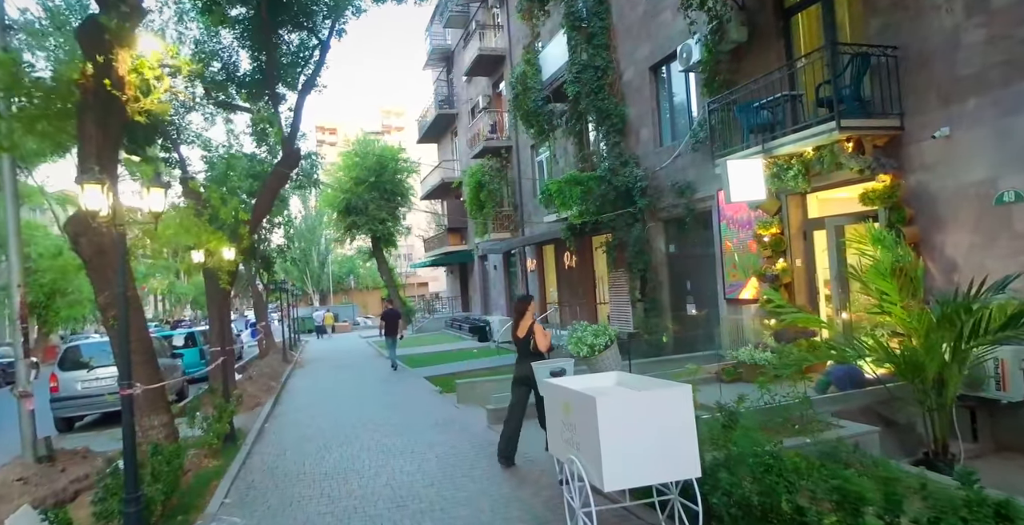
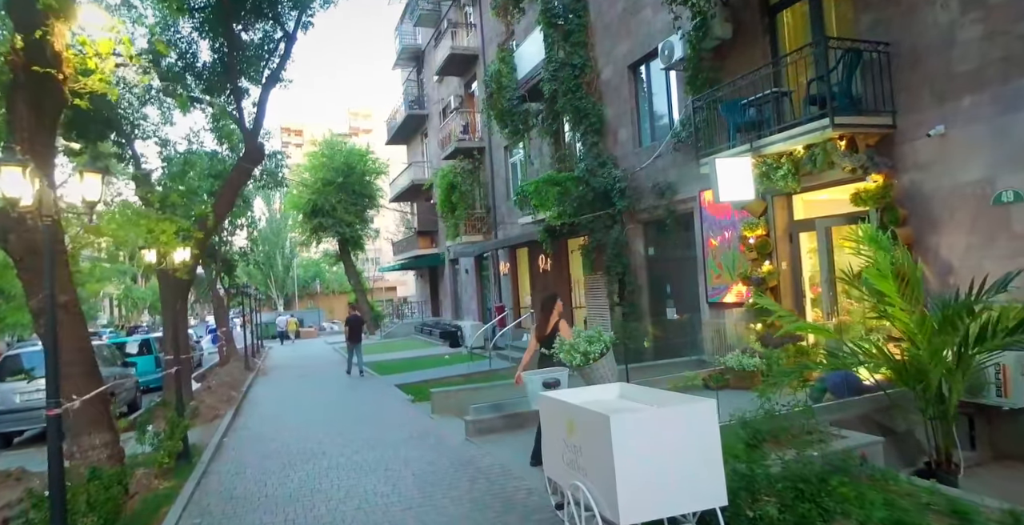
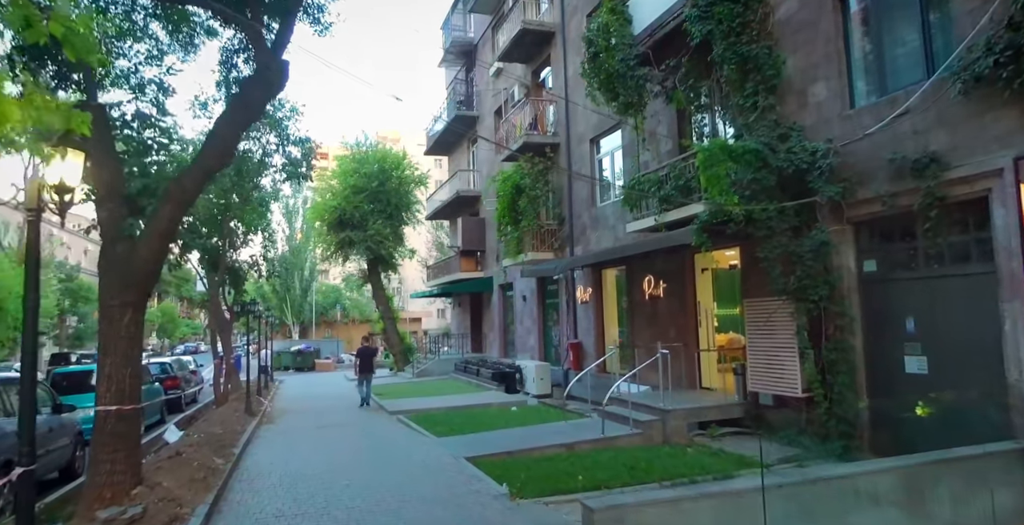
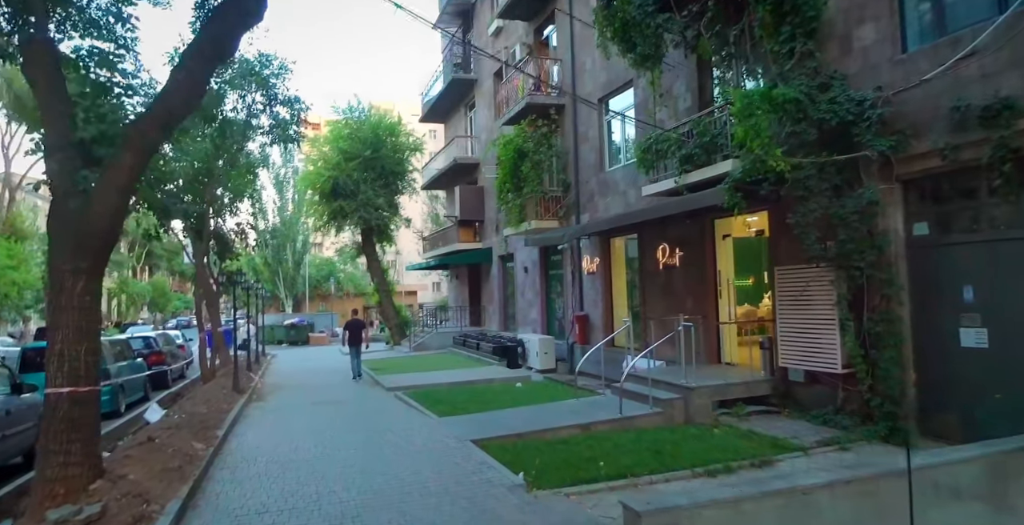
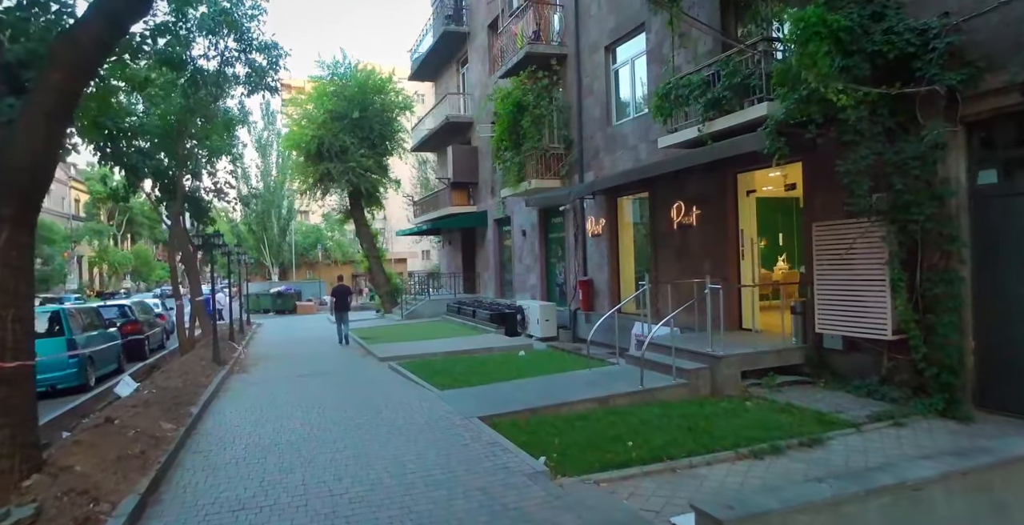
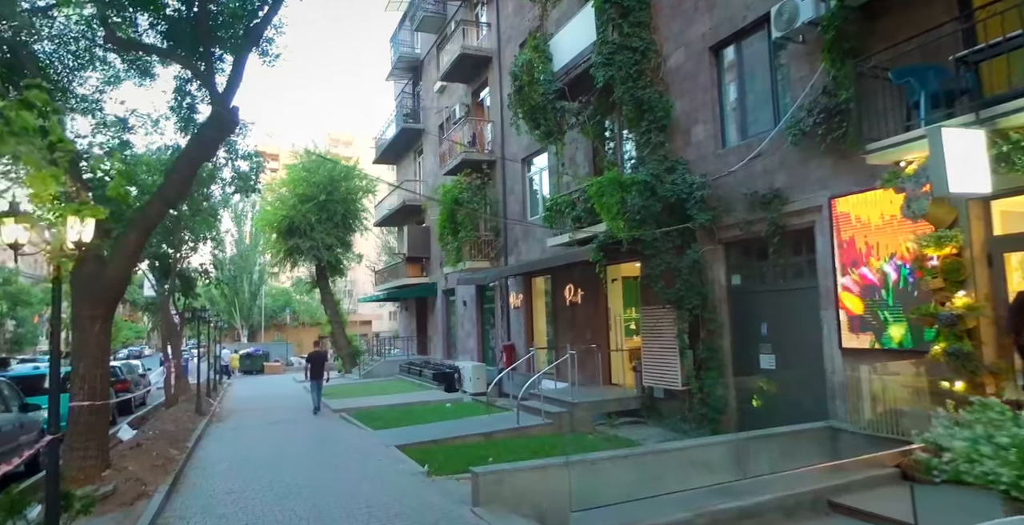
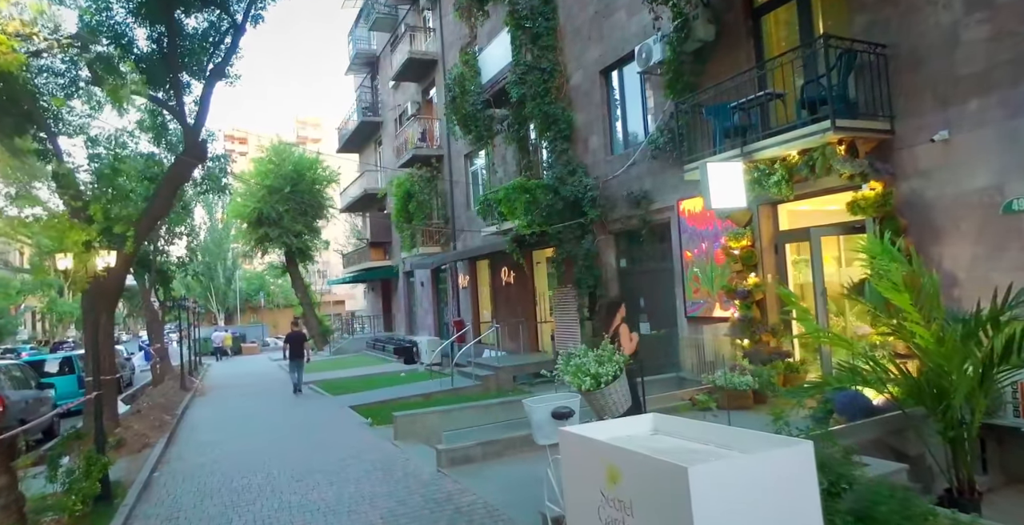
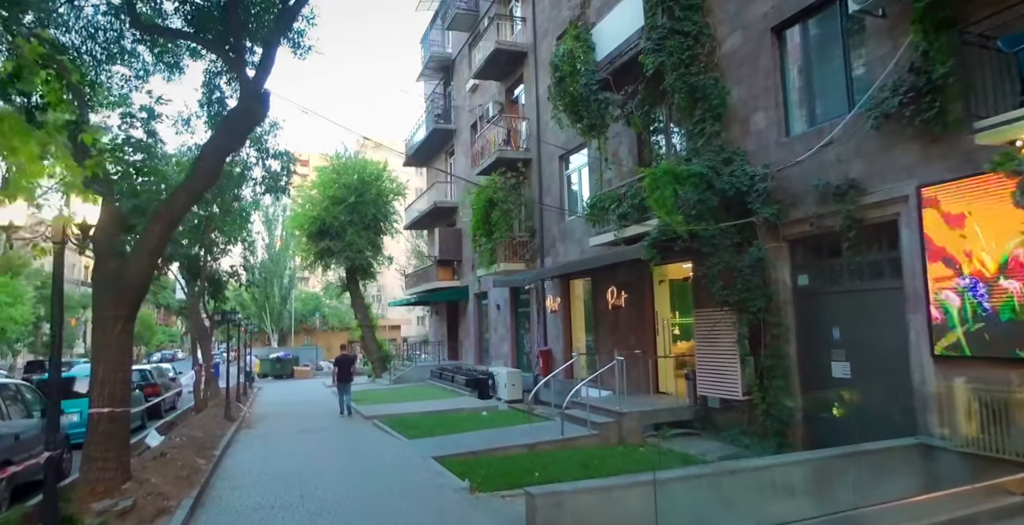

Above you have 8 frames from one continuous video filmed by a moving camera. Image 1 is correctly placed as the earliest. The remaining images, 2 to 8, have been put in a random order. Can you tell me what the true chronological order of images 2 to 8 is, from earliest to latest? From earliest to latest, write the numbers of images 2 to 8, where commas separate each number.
2, 7, 6, 8, 3, 4, 5
